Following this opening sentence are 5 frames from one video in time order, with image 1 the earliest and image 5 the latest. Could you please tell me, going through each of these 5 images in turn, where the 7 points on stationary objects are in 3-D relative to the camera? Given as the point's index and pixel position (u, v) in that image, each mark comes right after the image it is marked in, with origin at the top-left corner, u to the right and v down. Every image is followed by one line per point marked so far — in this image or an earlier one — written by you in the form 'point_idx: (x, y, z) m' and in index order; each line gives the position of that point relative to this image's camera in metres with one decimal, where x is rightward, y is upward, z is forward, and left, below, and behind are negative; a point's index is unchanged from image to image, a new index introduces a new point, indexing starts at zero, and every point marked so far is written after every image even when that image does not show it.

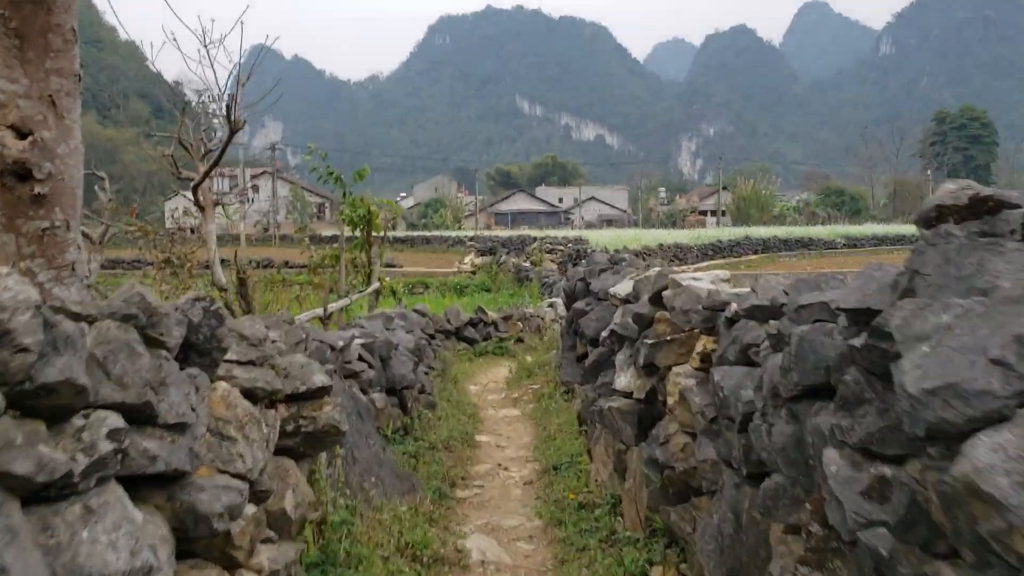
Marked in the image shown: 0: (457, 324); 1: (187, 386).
0: (-0.7, -0.5, +13.3) m
1: (-0.9, -0.3, +2.7) m
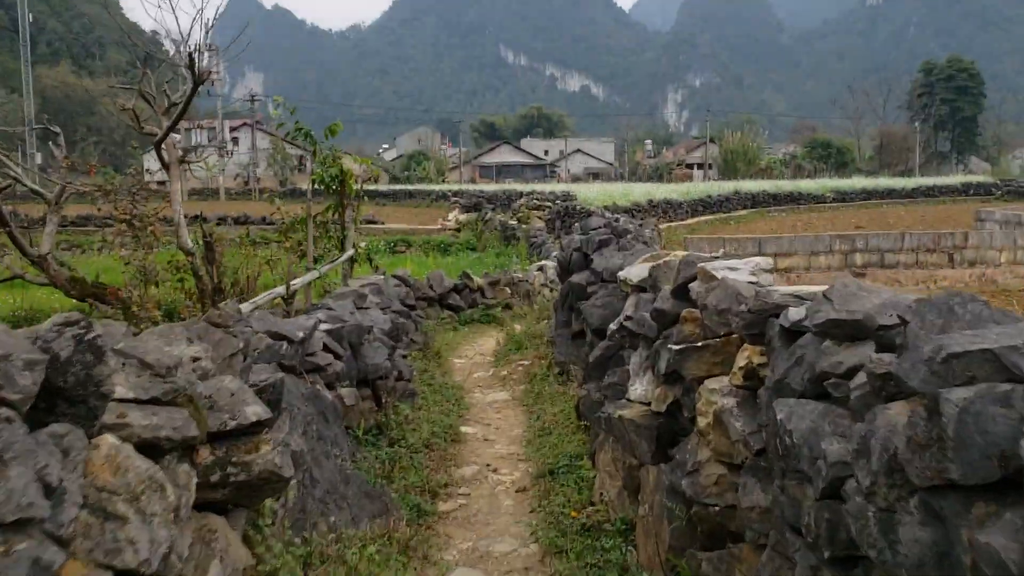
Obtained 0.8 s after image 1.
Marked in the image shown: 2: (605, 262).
0: (-0.9, 0.0, +12.4) m
1: (-0.9, -0.3, +1.9) m
2: (+0.5, +0.1, +5.5) m
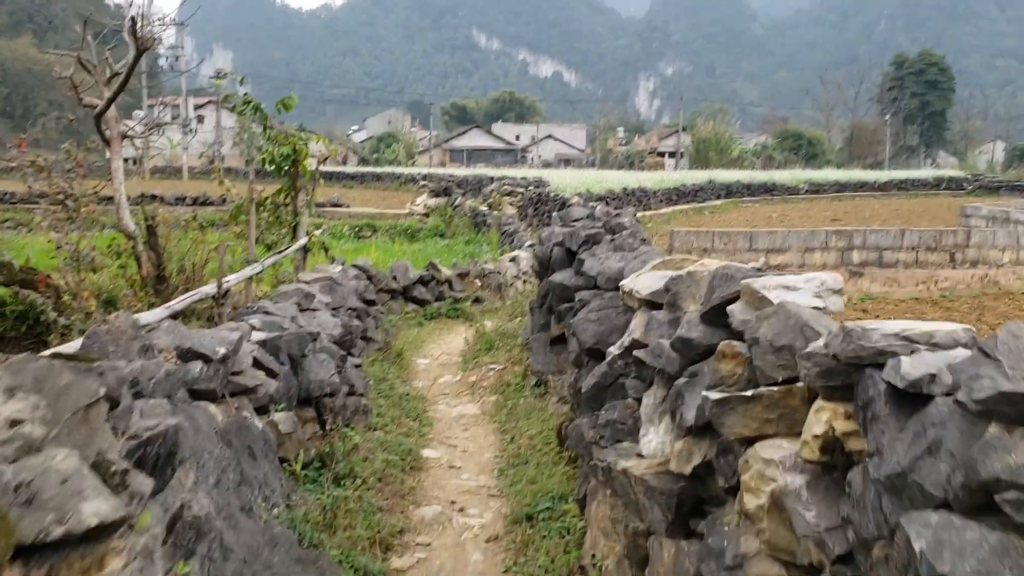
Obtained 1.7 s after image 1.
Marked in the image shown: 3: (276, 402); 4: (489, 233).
0: (-1.2, 0.0, +11.5) m
1: (-0.9, -0.4, +1.0) m
2: (+0.4, +0.1, +4.6) m
3: (-1.0, -0.5, +4.5) m
4: (-0.4, +1.0, +19.0) m
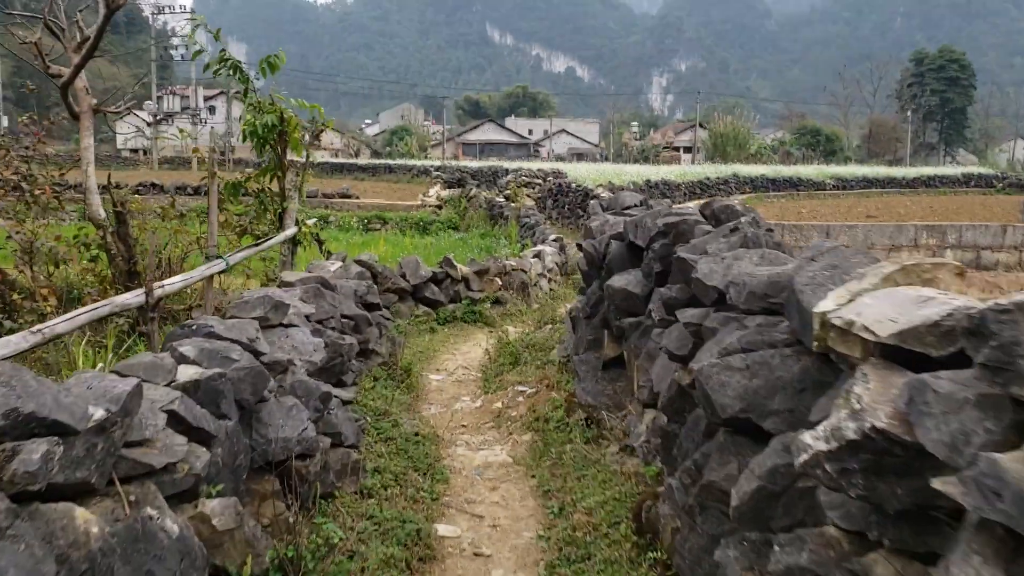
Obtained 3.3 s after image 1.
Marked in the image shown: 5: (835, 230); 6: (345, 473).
0: (-0.9, 0.0, +9.8) m
1: (-0.7, -0.4, -0.7) m
2: (+0.6, +0.1, +2.9) m
3: (-0.8, -0.5, +2.9) m
4: (-0.1, +1.0, +17.3) m
5: (+2.9, +0.5, +9.2) m
6: (-0.6, -0.7, +4.0) m
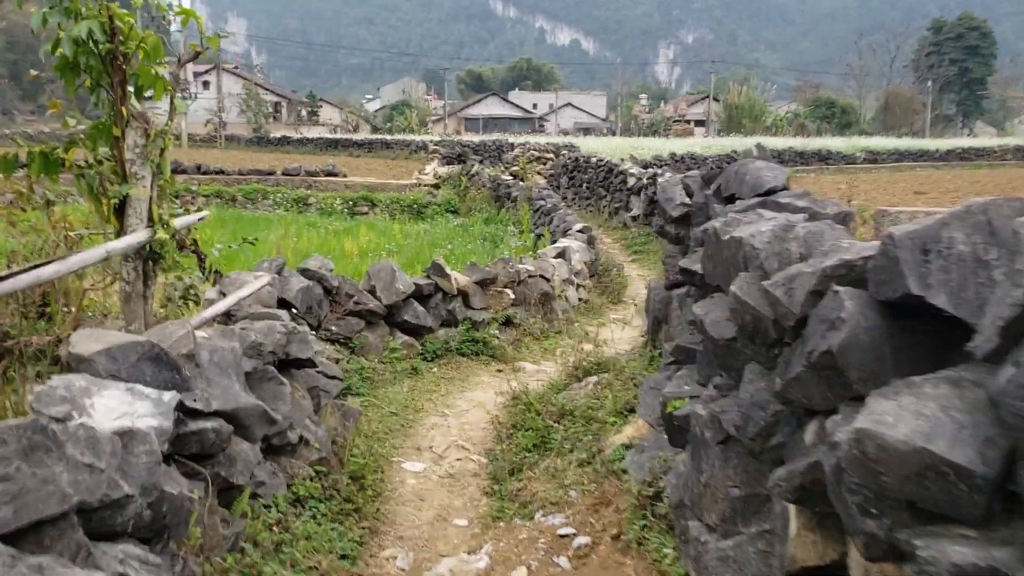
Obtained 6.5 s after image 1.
0: (-0.8, -0.1, +6.7) m
1: (-0.6, -0.8, -3.8) m
2: (+0.7, -0.2, -0.2) m
3: (-0.7, -0.8, -0.3) m
4: (+0.1, +1.1, +14.2) m
5: (+3.0, +0.4, +6.1) m
6: (-0.5, -1.0, +0.9) m
